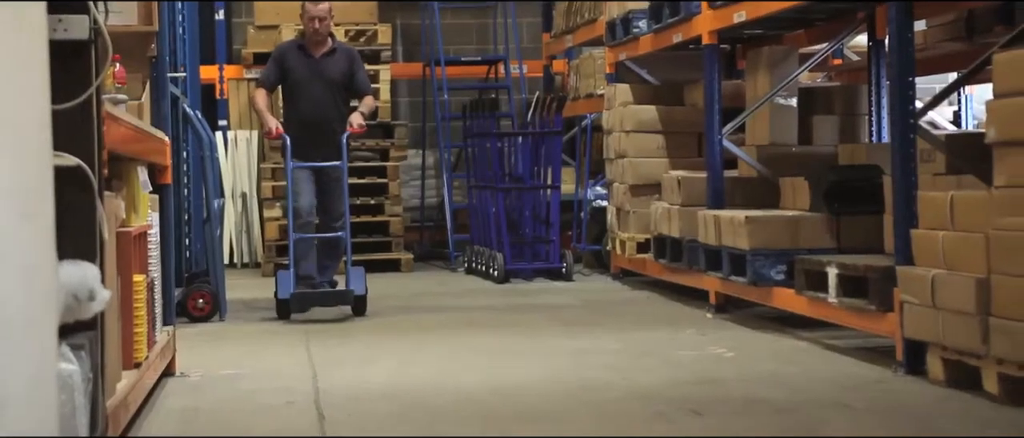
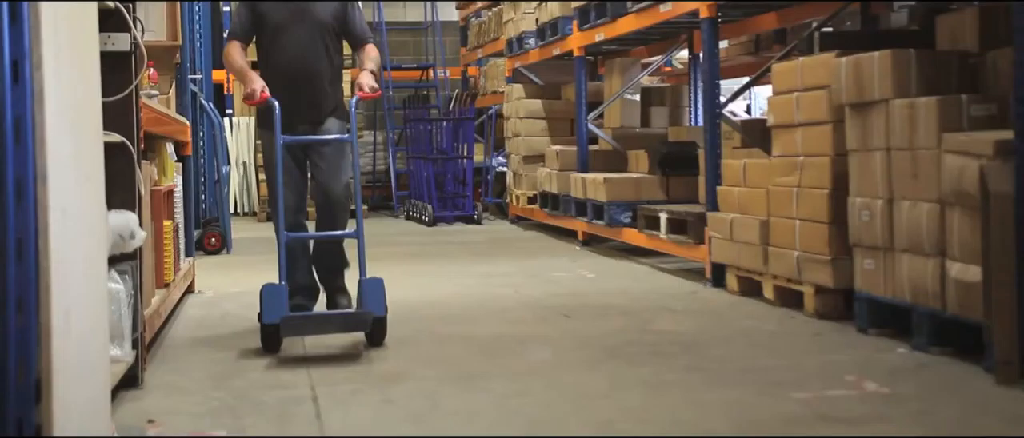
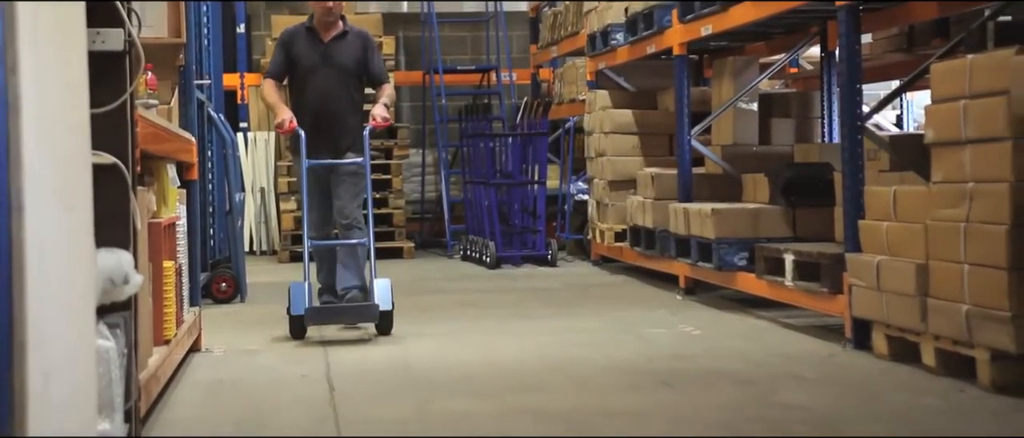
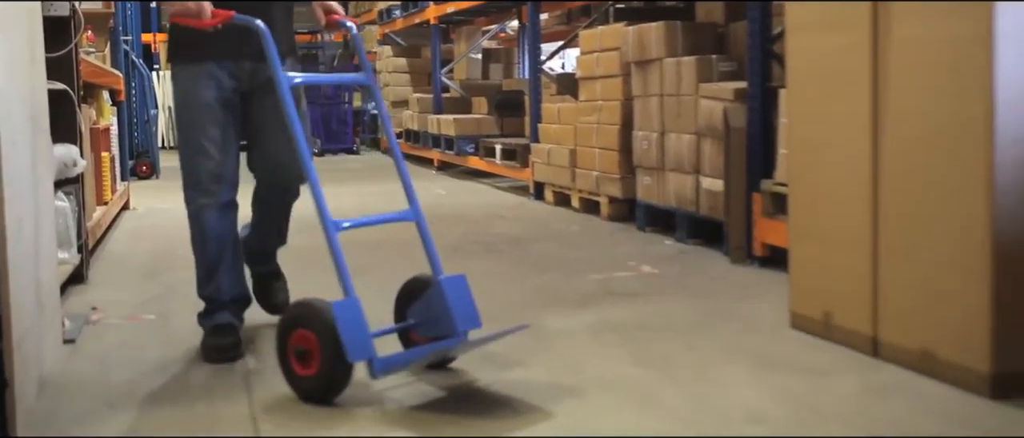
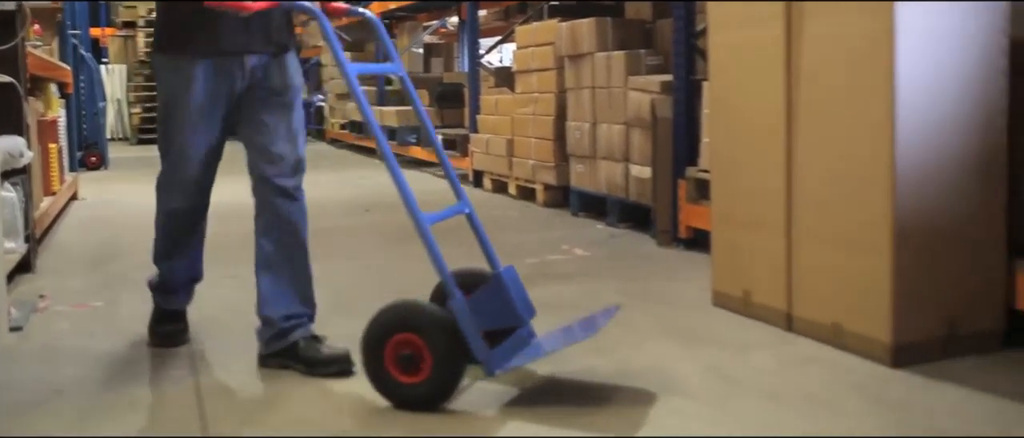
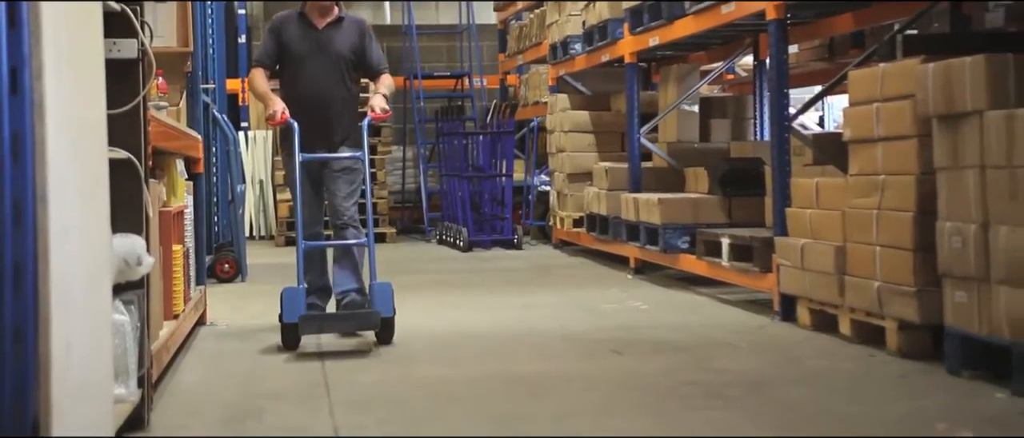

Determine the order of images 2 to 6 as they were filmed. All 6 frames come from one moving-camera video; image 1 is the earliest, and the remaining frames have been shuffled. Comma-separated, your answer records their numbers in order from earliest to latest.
3, 6, 2, 4, 5
